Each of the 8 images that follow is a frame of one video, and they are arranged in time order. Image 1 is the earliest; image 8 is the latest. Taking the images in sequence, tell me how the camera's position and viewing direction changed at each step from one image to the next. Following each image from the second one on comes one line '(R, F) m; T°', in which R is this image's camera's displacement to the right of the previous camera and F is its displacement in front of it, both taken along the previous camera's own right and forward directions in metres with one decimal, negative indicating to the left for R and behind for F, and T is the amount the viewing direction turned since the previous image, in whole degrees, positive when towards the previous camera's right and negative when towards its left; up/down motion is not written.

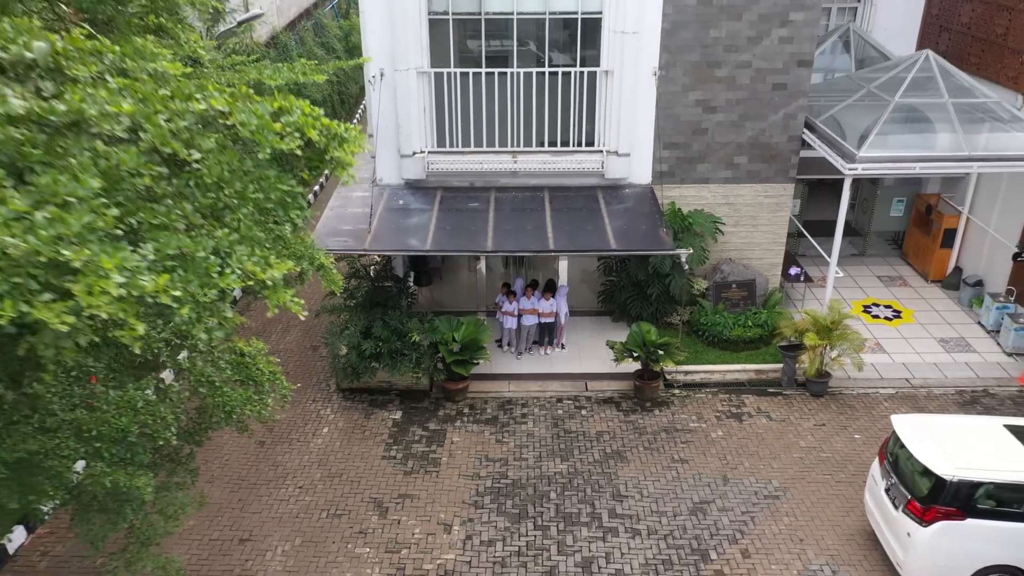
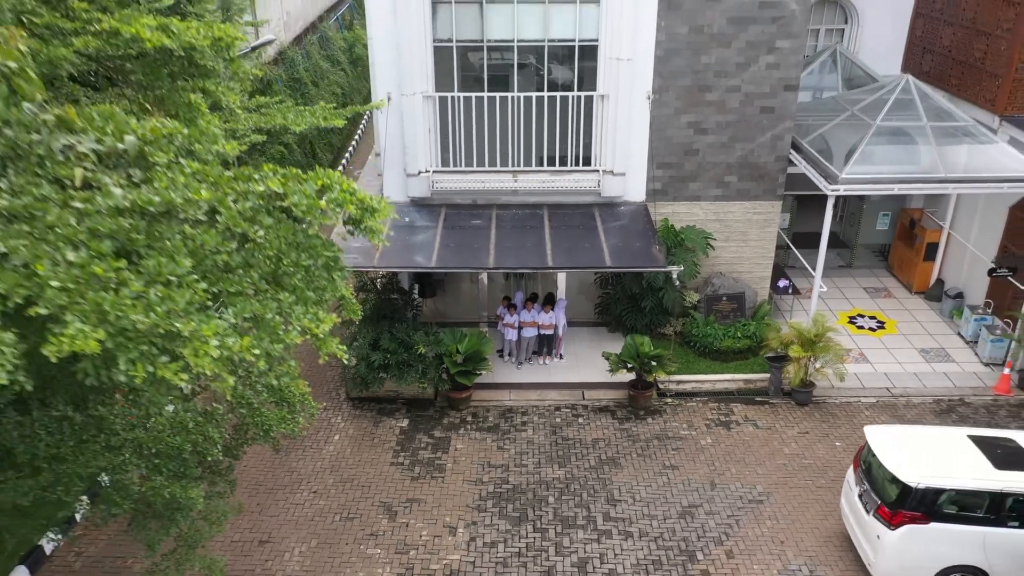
(0.0, -0.6) m; 0°
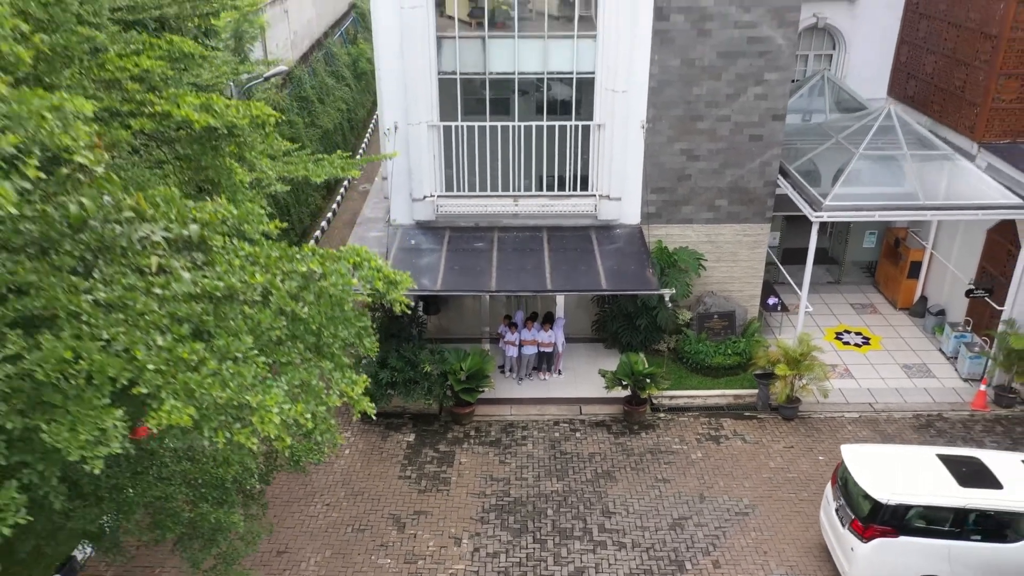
(0.0, -0.6) m; 0°
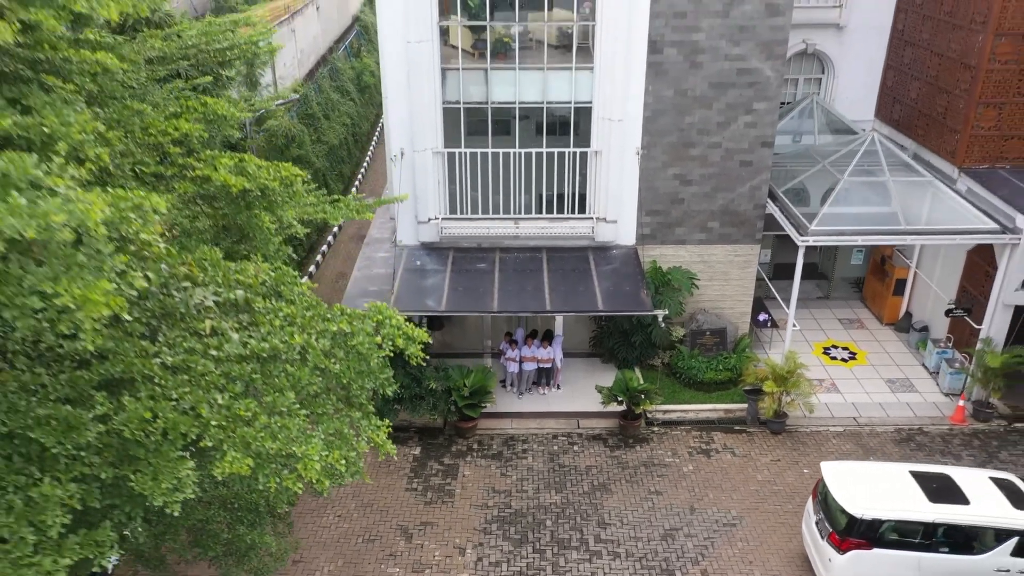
(0.0, -0.6) m; 0°
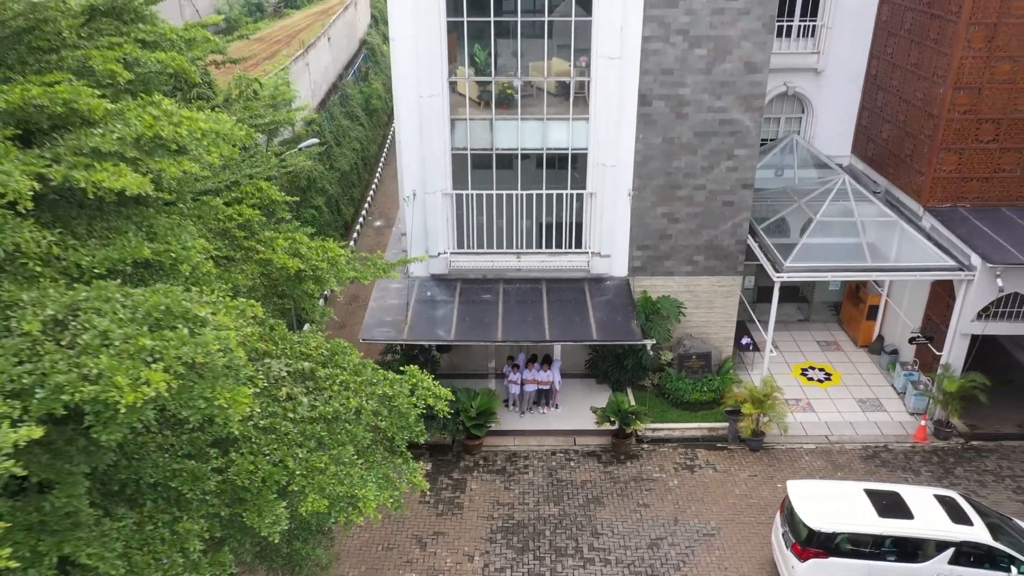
(0.0, -1.3) m; 0°
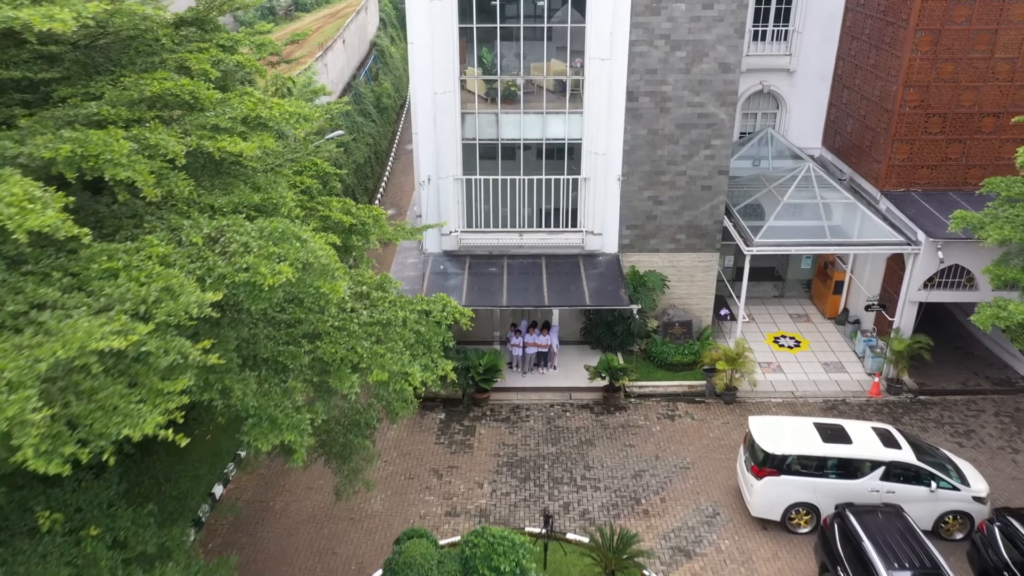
(0.0, -2.0) m; 0°
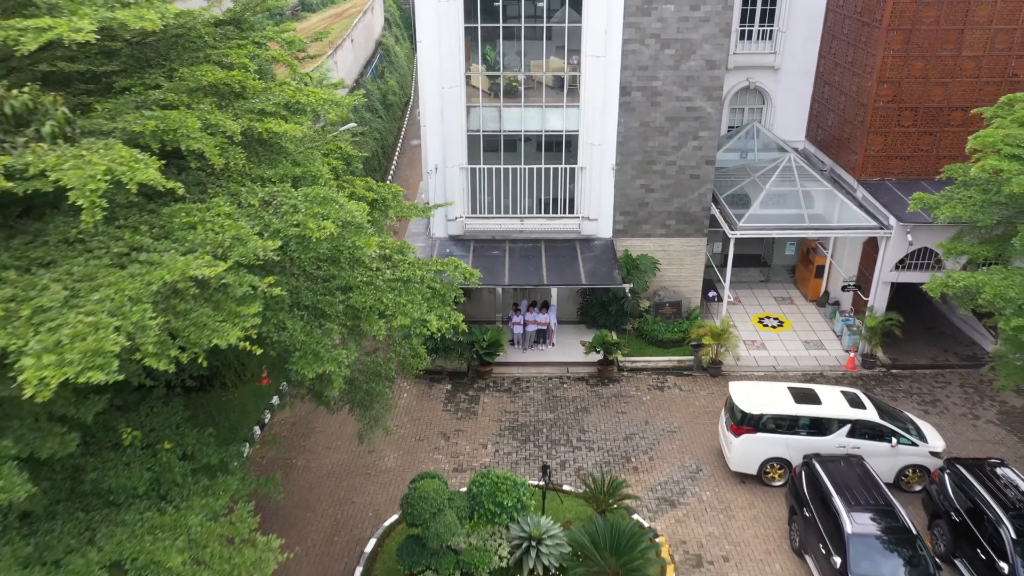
(0.0, -1.3) m; 0°
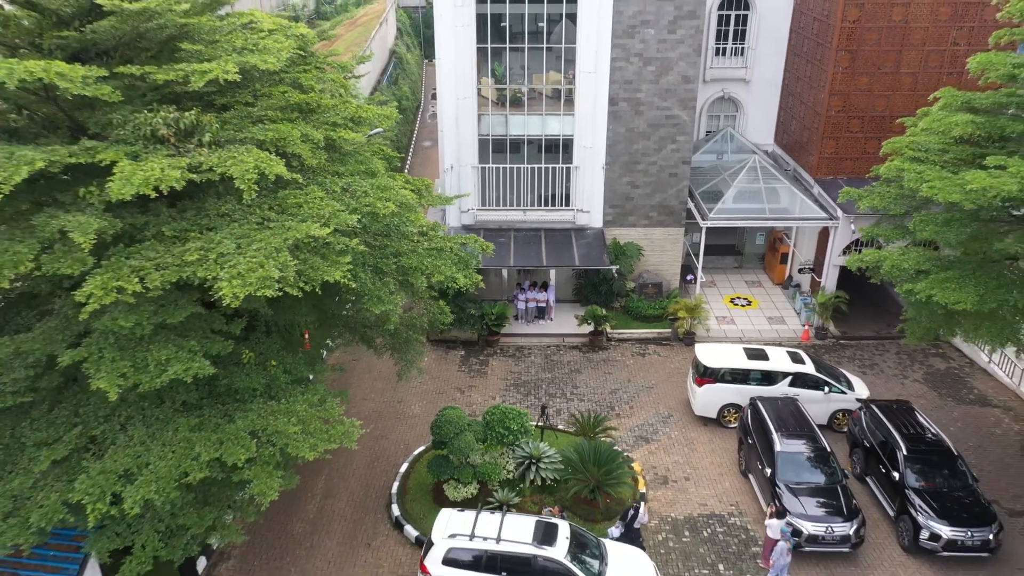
(-0.1, -3.0) m; 0°
